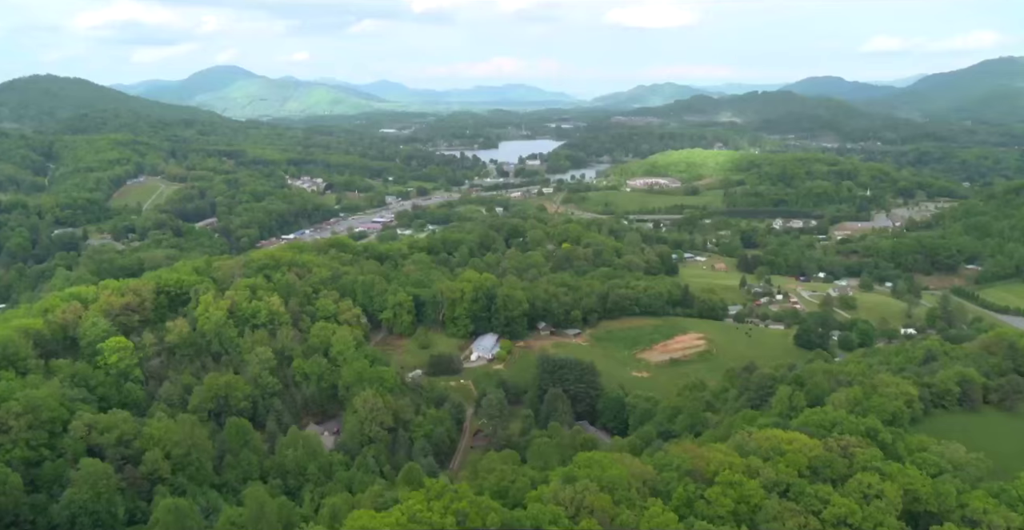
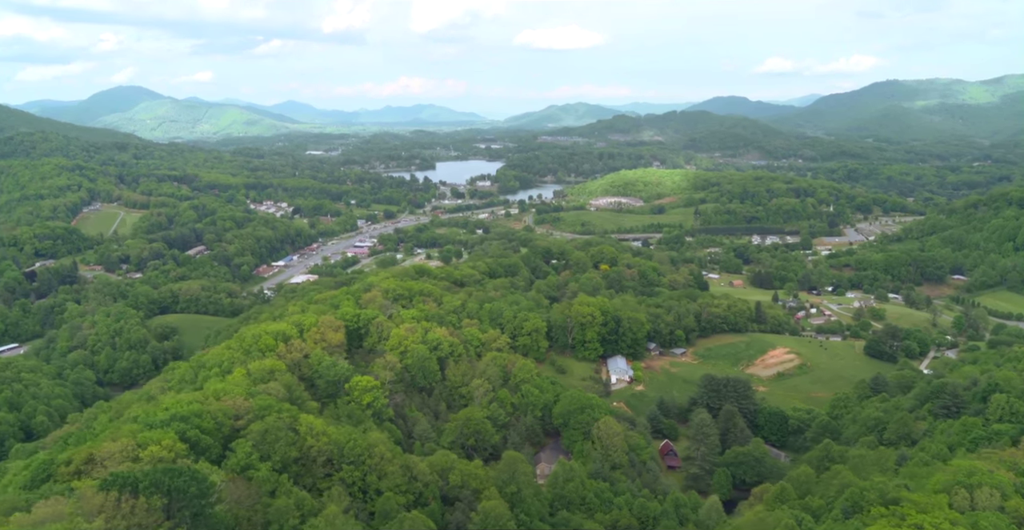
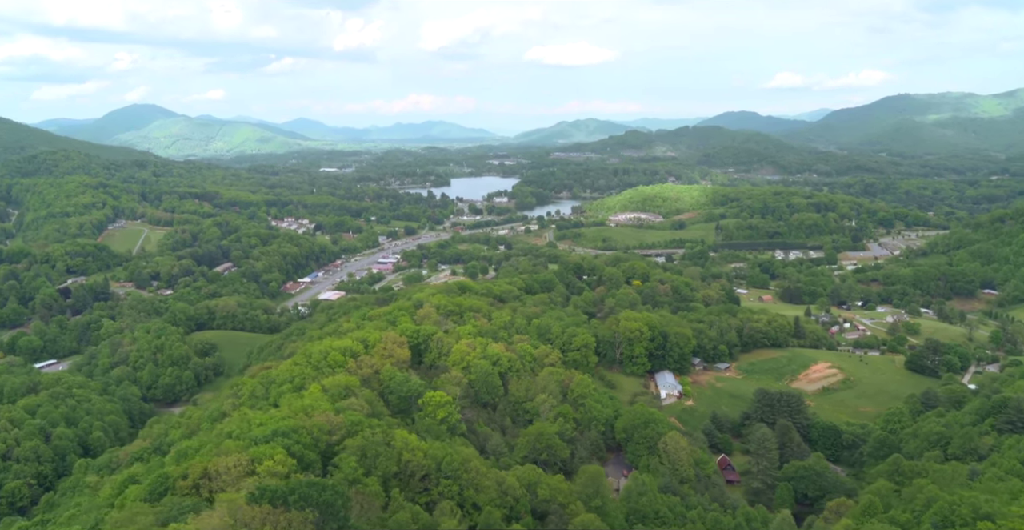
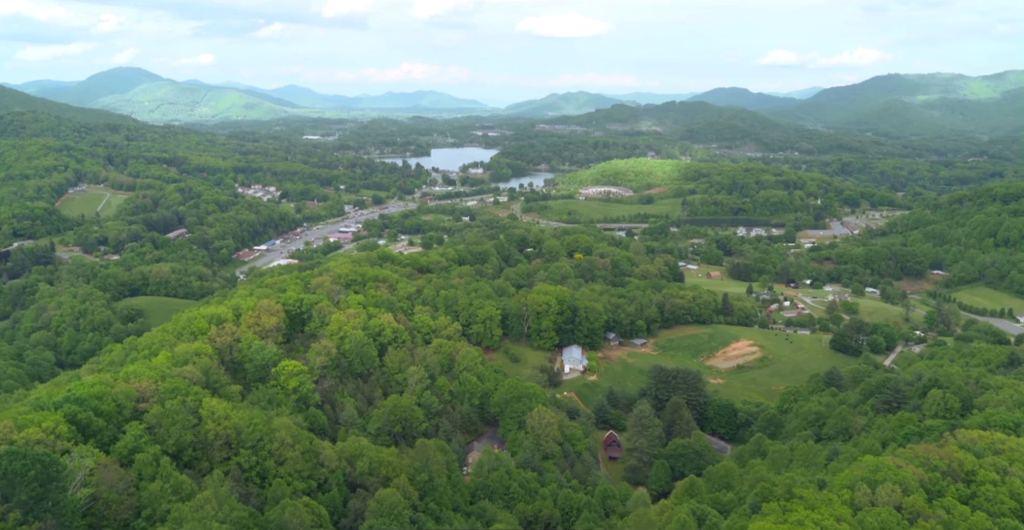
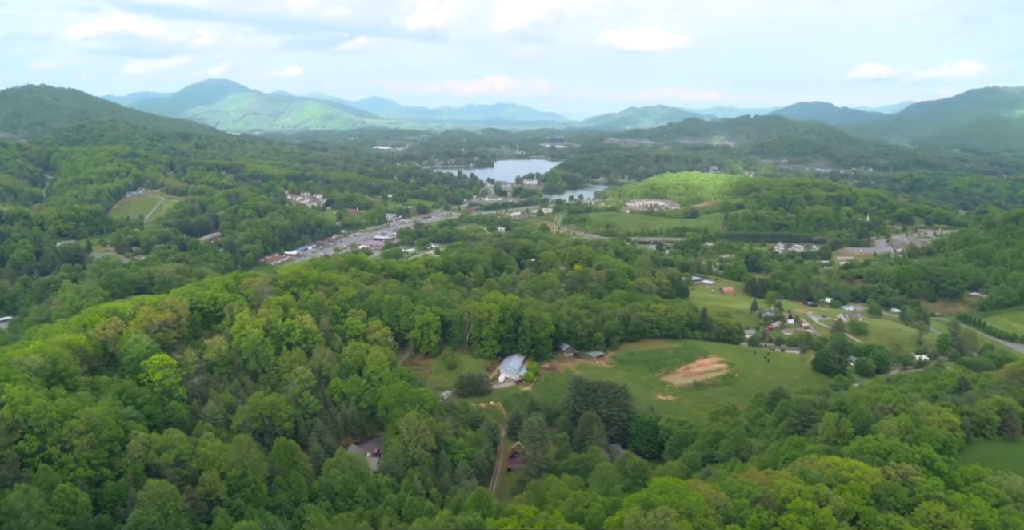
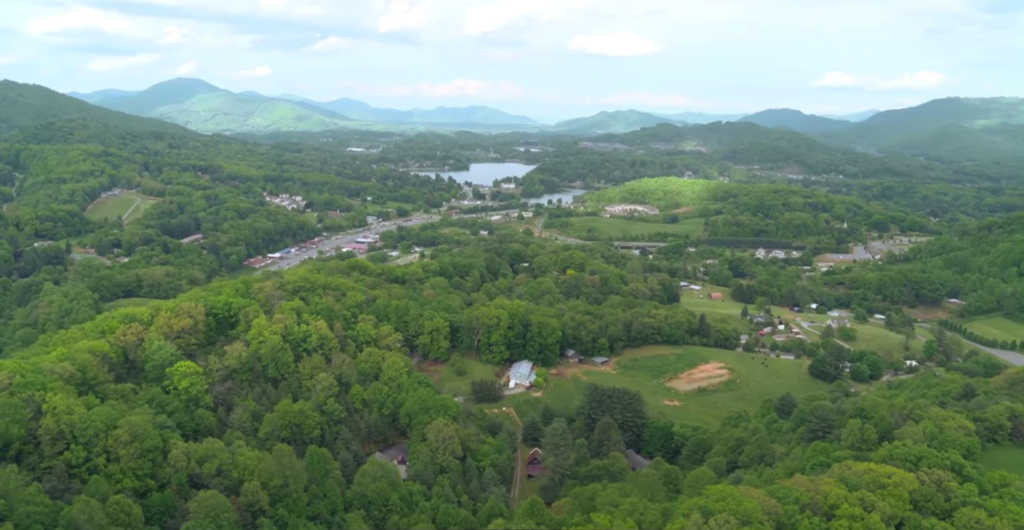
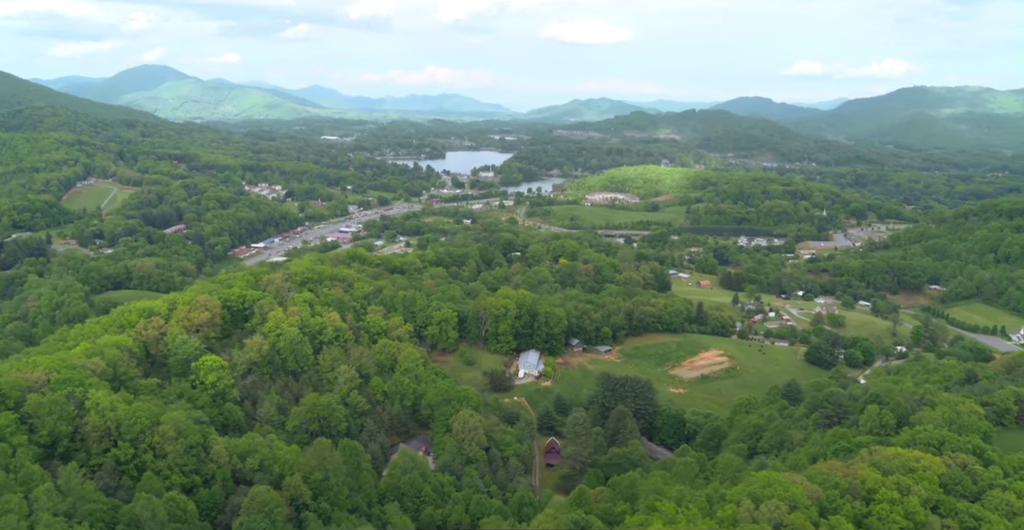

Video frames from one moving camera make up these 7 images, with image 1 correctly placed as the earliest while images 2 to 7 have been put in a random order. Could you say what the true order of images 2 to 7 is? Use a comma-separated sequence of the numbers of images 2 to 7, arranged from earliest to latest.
5, 6, 7, 4, 2, 3
